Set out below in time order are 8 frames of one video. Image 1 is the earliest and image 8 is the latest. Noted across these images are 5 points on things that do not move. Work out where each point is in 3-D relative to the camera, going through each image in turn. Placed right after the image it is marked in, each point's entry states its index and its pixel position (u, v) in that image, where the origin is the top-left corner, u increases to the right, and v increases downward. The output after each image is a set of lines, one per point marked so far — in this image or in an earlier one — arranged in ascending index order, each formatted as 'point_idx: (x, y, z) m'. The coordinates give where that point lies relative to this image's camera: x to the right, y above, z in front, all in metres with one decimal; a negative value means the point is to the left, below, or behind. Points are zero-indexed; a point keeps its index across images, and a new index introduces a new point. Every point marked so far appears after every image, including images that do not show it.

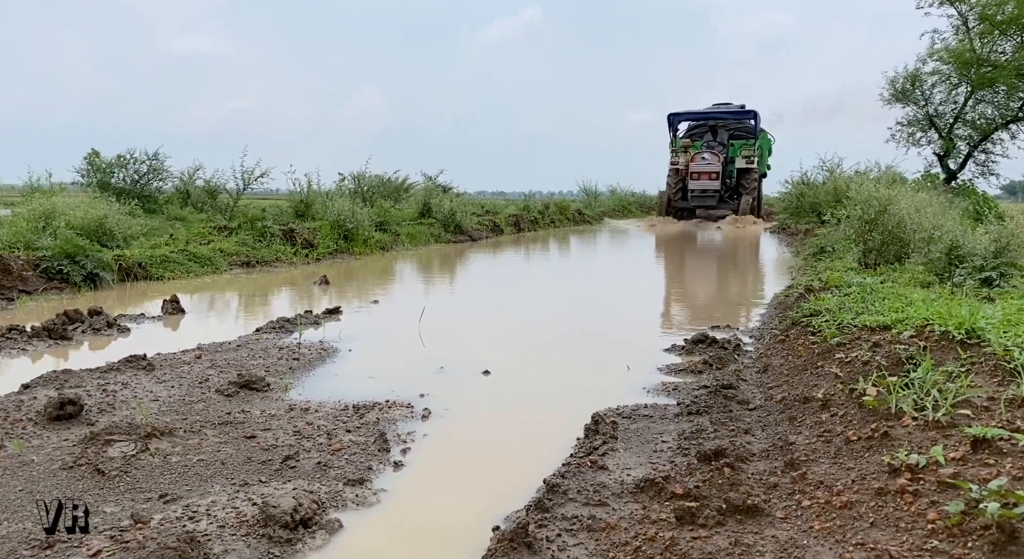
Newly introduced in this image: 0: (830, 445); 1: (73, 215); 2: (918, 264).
0: (+0.8, -0.4, +2.0) m
1: (-3.9, +0.6, +7.0) m
2: (+2.5, +0.1, +5.0) m
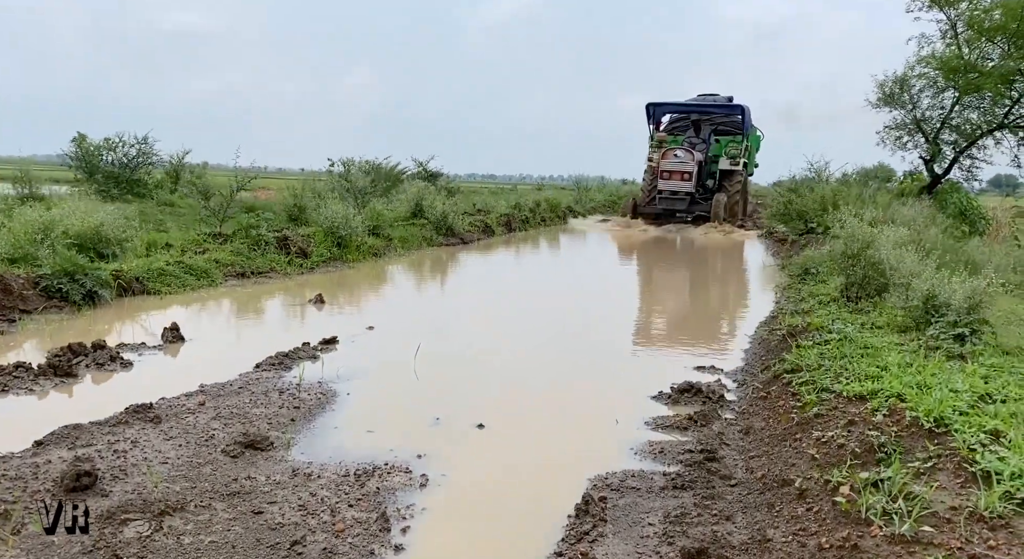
0: (+0.8, -0.7, +2.1) m
1: (-3.9, +0.5, +7.0) m
2: (+2.5, -0.1, +5.2) m
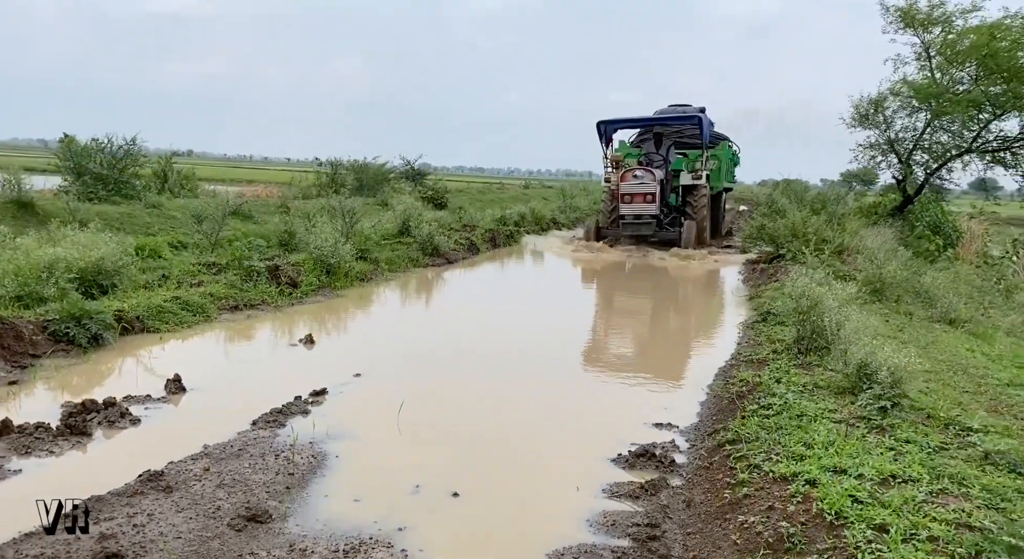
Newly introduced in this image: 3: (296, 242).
0: (+0.7, -1.1, +2.6) m
1: (-4.1, +0.2, +7.4) m
2: (+2.3, -0.6, +5.7) m
3: (-3.0, +0.5, +11.0) m
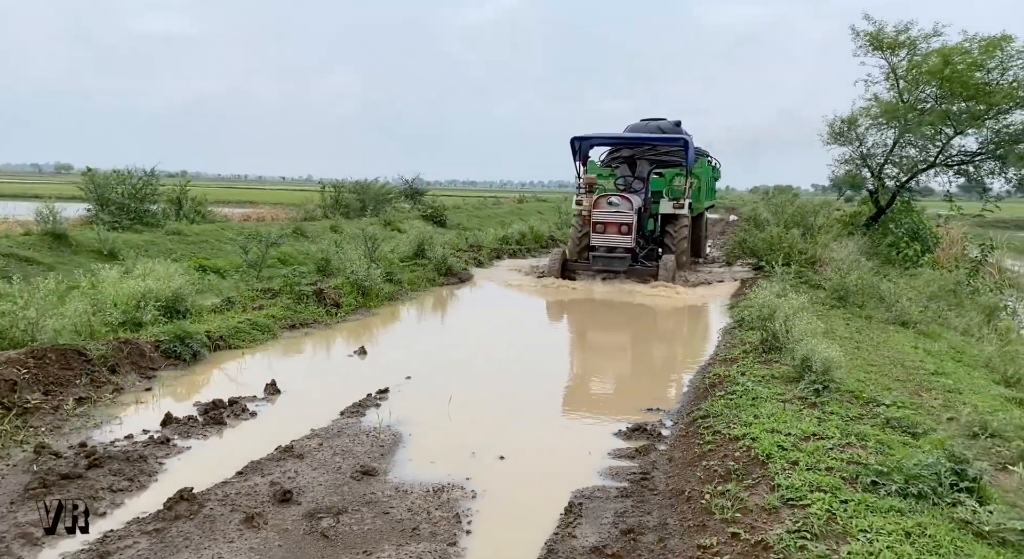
0: (+0.9, -1.2, +4.1) m
1: (-4.0, -0.1, +8.9) m
2: (+2.5, -0.7, +7.2) m
3: (-2.9, +0.2, +12.5) m
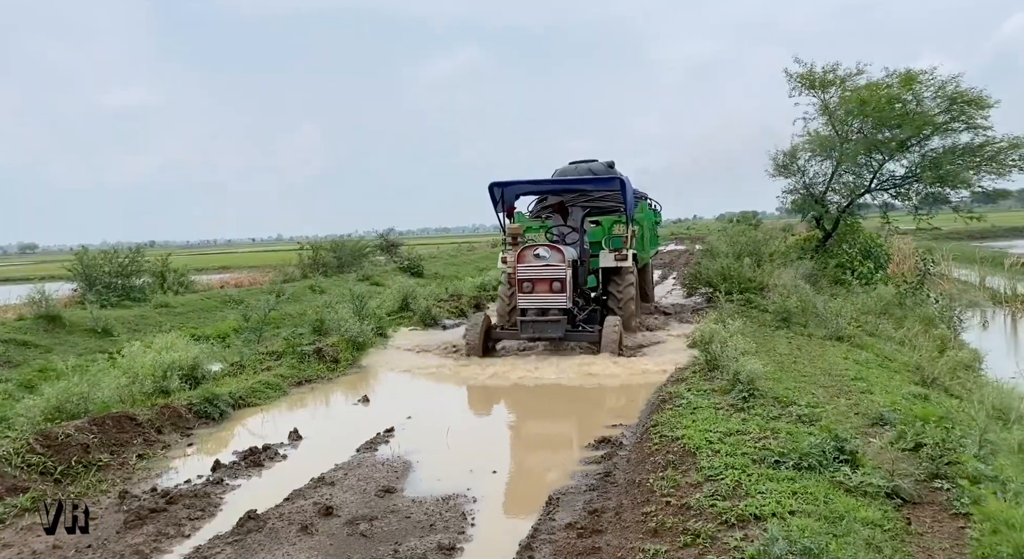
0: (+0.9, -1.5, +5.5) m
1: (-4.2, -1.0, +10.1) m
2: (+2.3, -1.0, +8.6) m
3: (-3.3, -0.8, +13.8) m
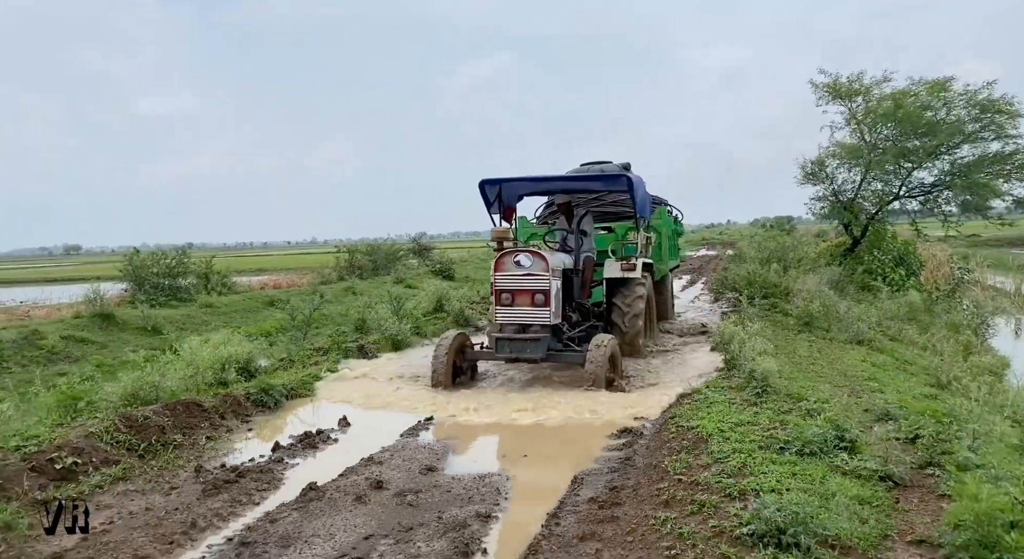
0: (+1.1, -1.5, +6.1) m
1: (-3.8, -1.0, +11.0) m
2: (+2.7, -1.1, +9.2) m
3: (-2.7, -0.9, +14.6) m
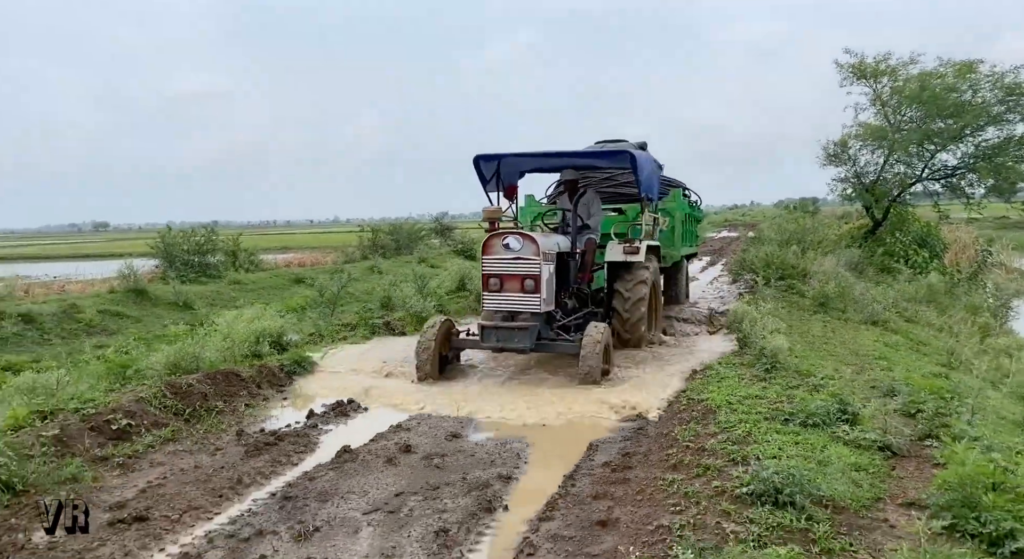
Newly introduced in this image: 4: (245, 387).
0: (+1.2, -1.4, +6.5) m
1: (-3.5, -0.7, +11.5) m
2: (+2.9, -0.9, +9.6) m
3: (-2.3, -0.5, +15.1) m
4: (-3.1, -1.2, +9.1) m
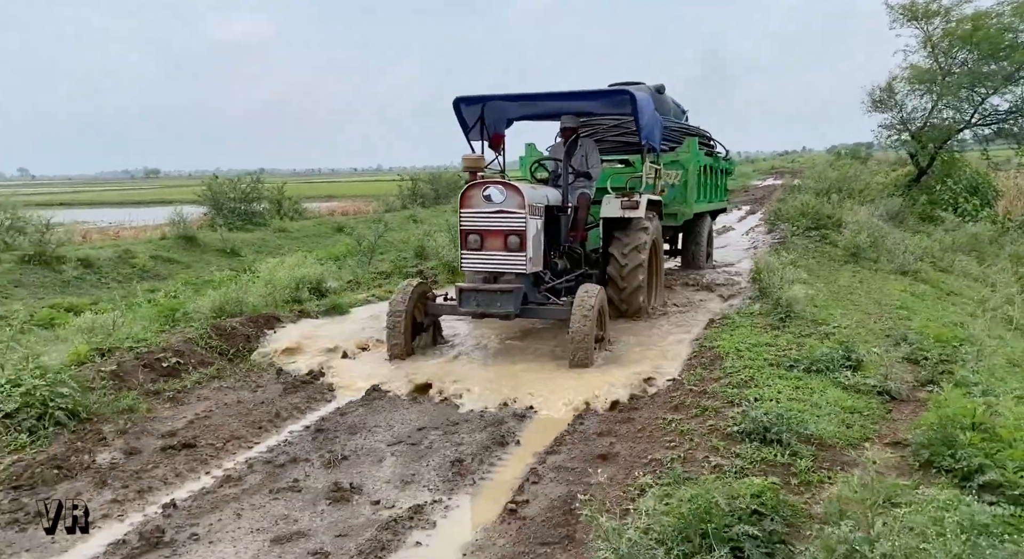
0: (+1.4, -1.0, +6.9) m
1: (-3.1, +0.1, +12.1) m
2: (+3.2, -0.2, +9.8) m
3: (-1.7, +0.6, +15.6) m
4: (-2.8, -0.6, +9.7) m
